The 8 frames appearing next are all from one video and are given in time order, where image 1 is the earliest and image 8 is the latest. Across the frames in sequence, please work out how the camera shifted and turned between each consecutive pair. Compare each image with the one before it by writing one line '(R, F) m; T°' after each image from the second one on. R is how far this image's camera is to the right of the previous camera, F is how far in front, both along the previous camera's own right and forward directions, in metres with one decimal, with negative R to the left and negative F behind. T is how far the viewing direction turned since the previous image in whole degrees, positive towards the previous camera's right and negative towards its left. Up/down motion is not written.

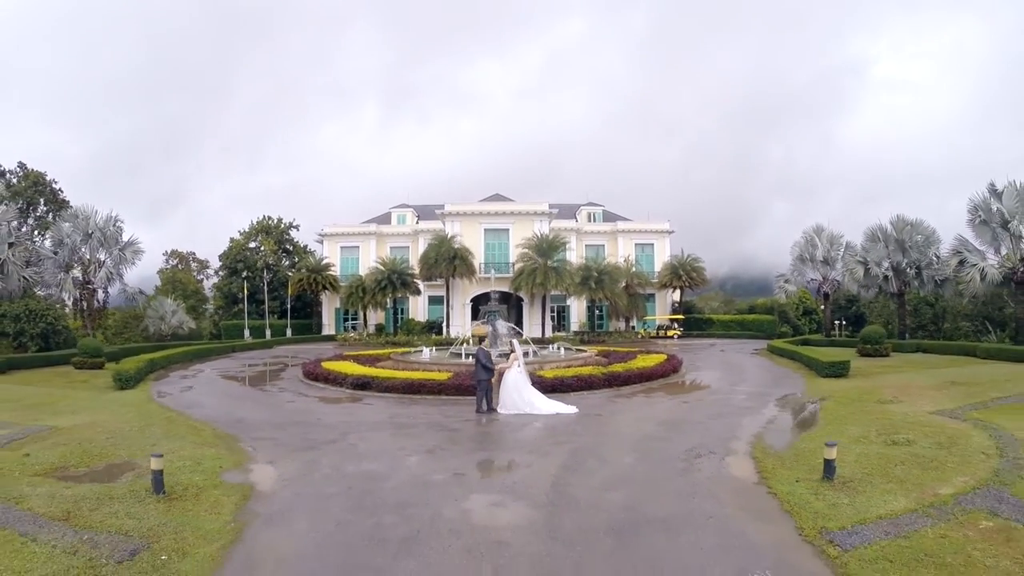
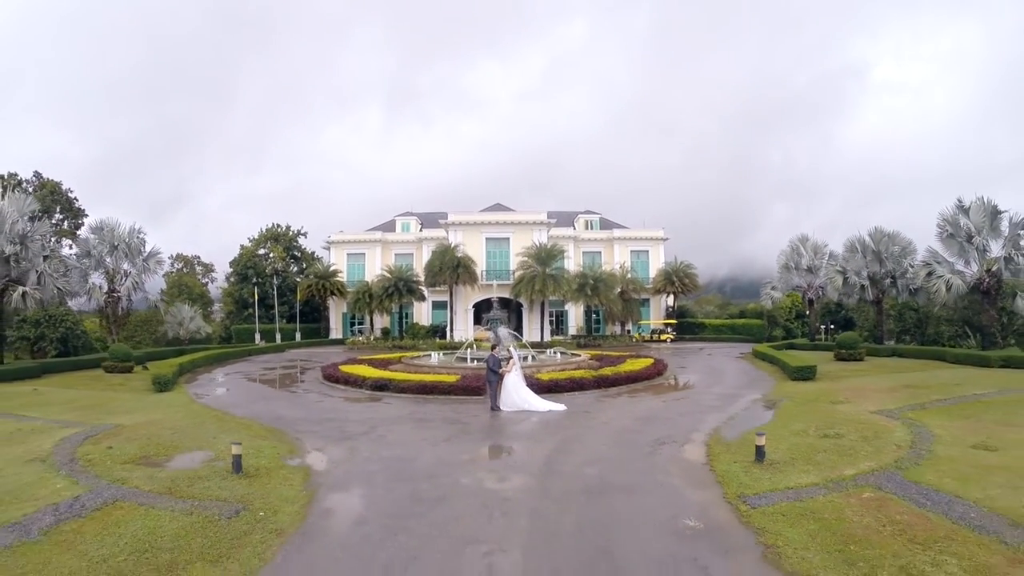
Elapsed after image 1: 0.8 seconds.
(0.0, -1.8) m; 0°
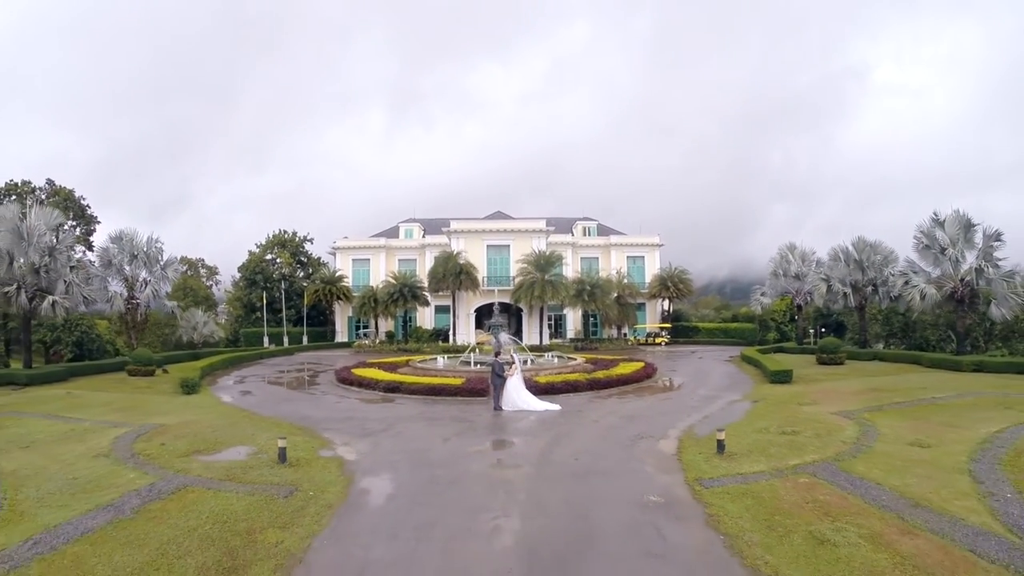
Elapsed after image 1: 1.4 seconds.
(0.0, -1.5) m; 0°
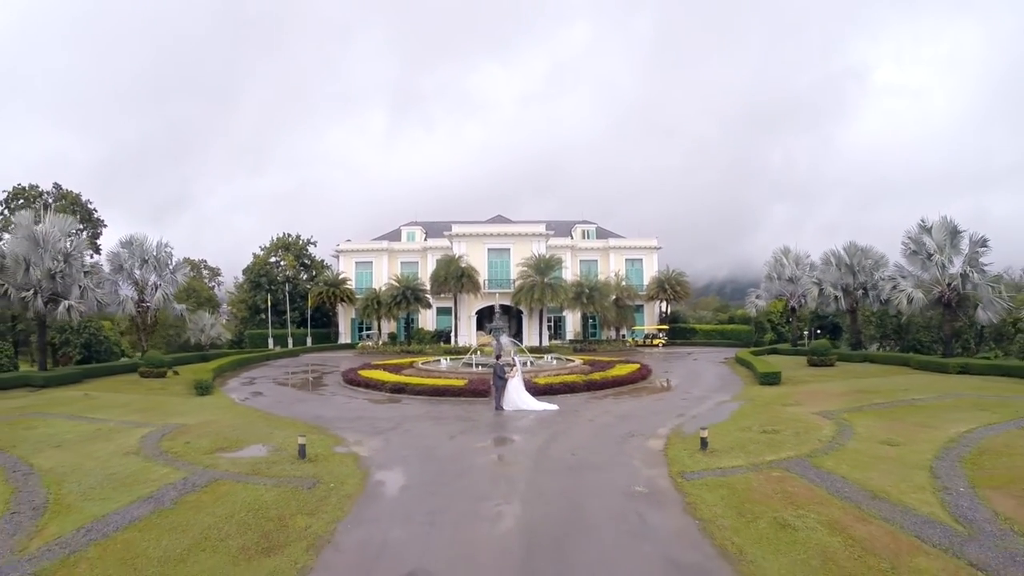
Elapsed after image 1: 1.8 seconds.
(0.0, -0.9) m; 0°
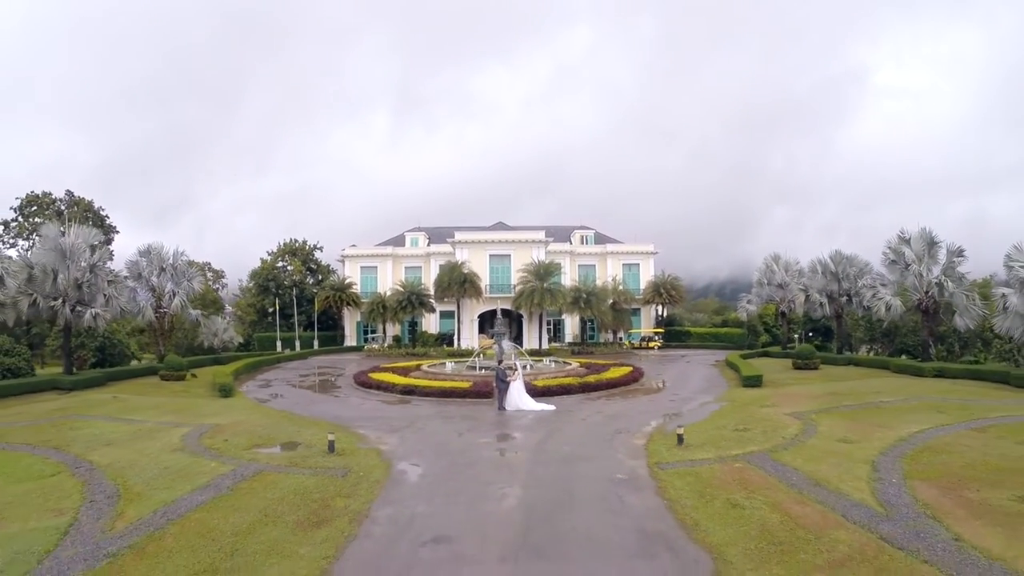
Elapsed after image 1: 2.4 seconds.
(0.0, -1.5) m; 0°
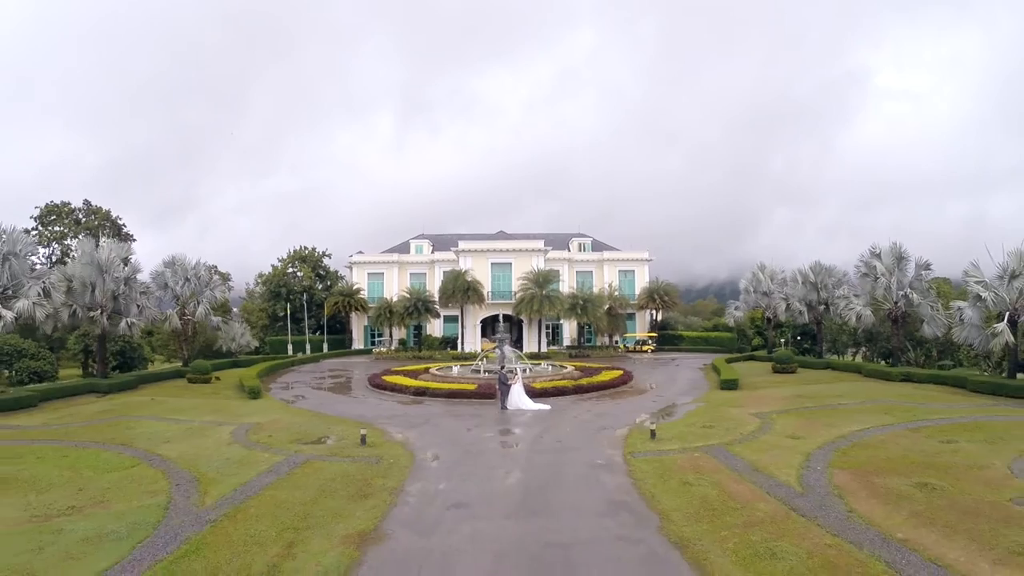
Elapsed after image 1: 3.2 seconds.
(0.0, -2.4) m; 0°
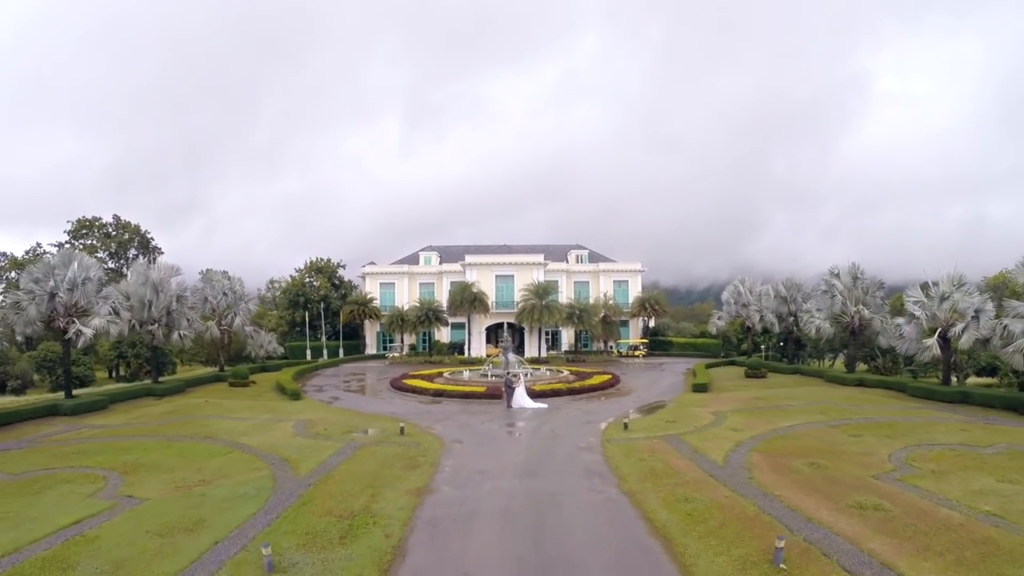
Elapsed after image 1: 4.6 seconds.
(-0.1, -4.1) m; 0°
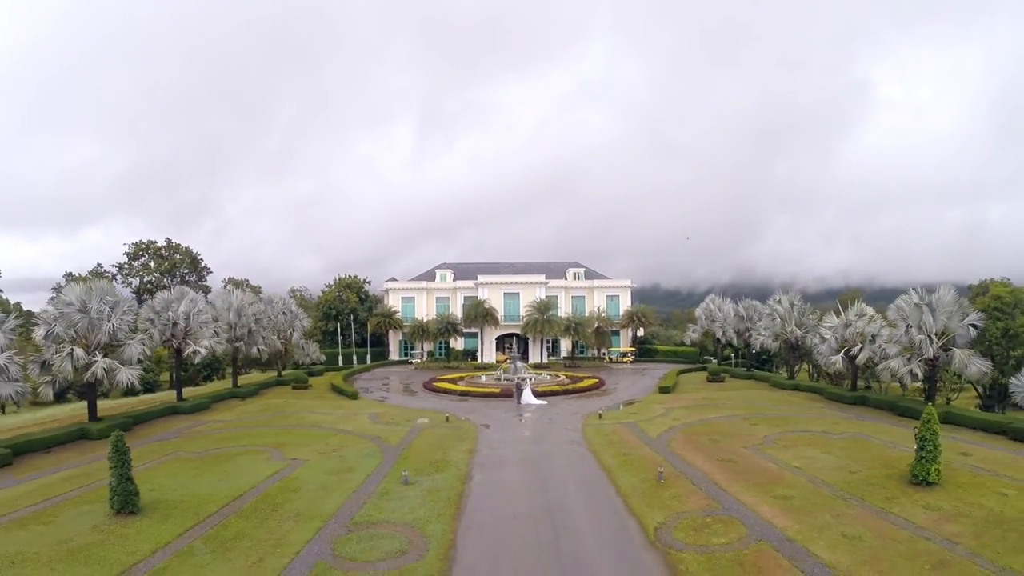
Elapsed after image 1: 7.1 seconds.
(-0.4, -8.5) m; 0°
